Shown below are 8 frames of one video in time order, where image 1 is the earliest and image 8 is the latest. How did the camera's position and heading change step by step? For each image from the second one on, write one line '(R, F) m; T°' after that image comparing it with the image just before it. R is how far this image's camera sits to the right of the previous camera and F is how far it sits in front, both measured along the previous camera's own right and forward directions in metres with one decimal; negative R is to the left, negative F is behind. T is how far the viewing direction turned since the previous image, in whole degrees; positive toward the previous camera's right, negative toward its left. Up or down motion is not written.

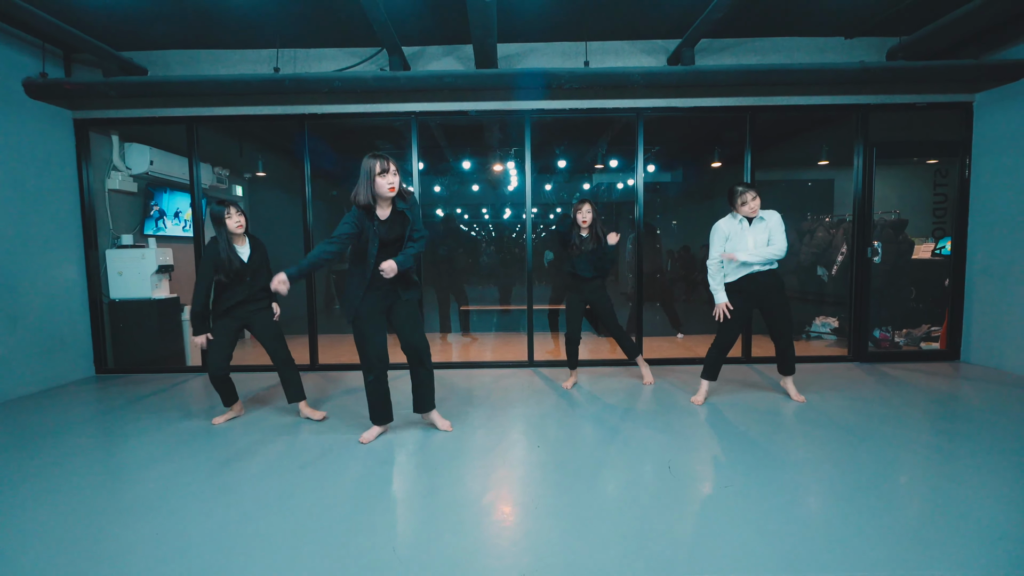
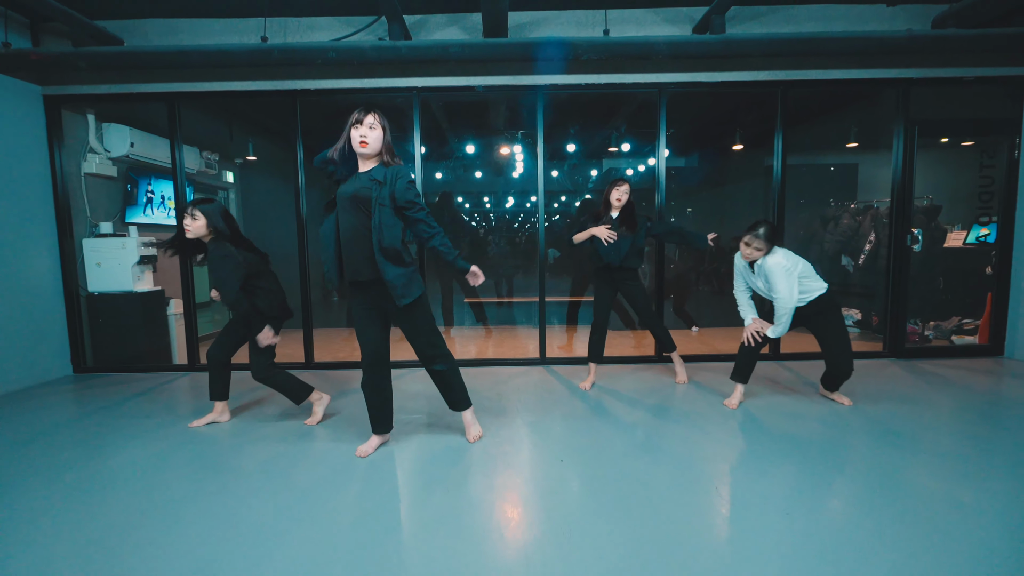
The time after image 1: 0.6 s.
(-0.1, +0.3) m; 0°
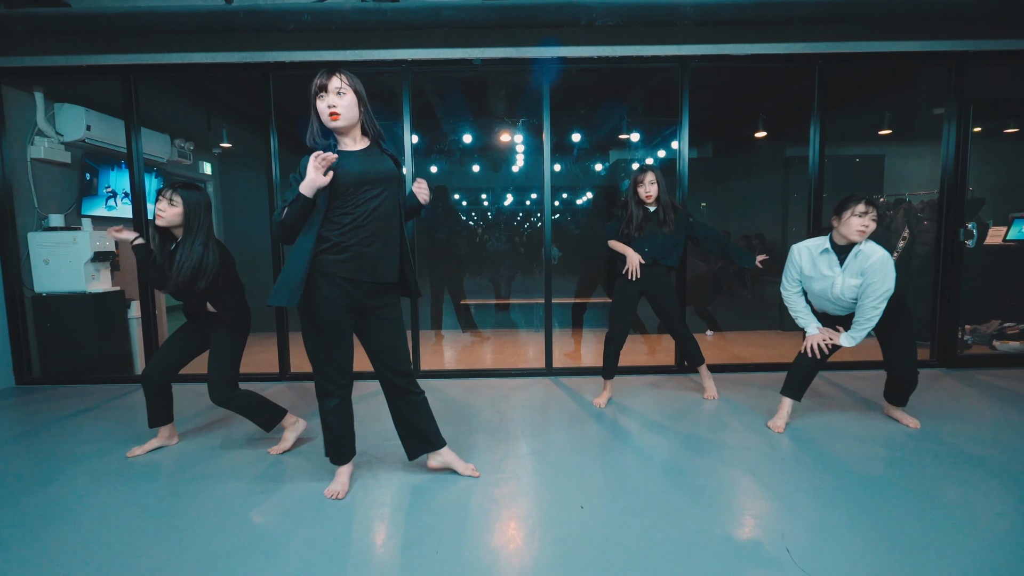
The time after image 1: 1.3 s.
(0.0, +0.4) m; 0°
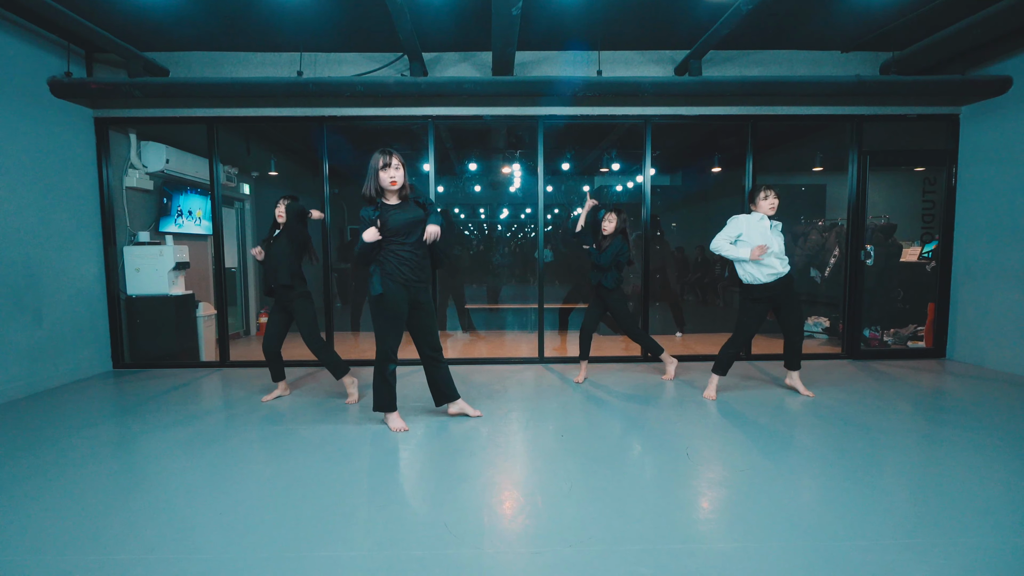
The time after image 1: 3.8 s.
(-0.1, -0.8) m; +1°
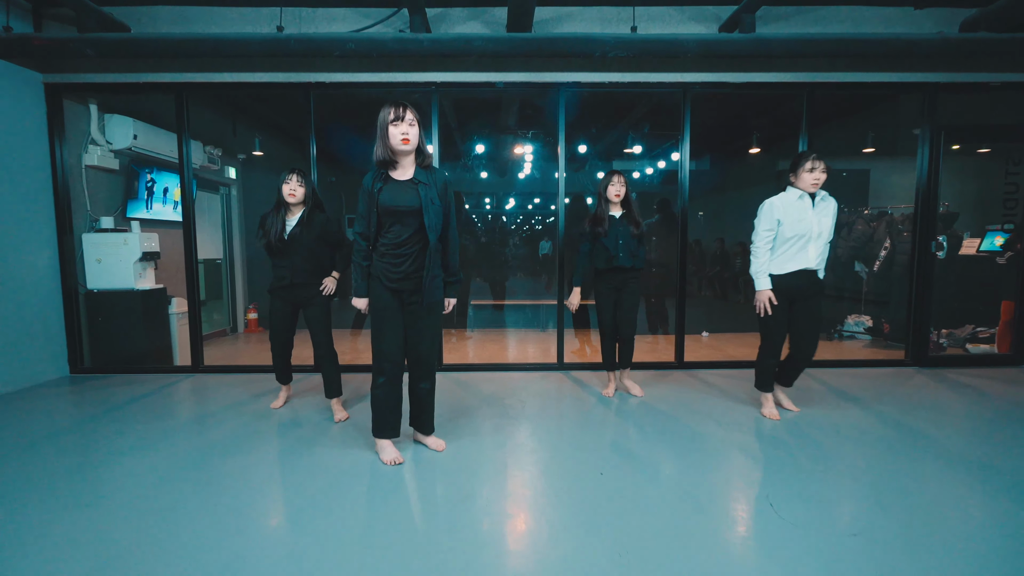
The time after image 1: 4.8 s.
(-0.1, +0.5) m; 0°
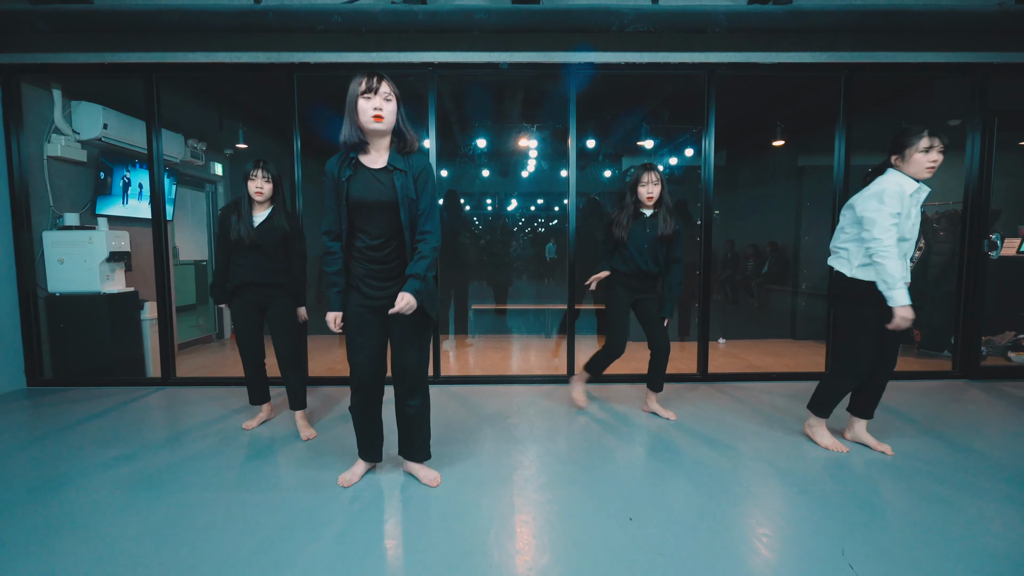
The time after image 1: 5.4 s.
(0.0, +0.3) m; 0°
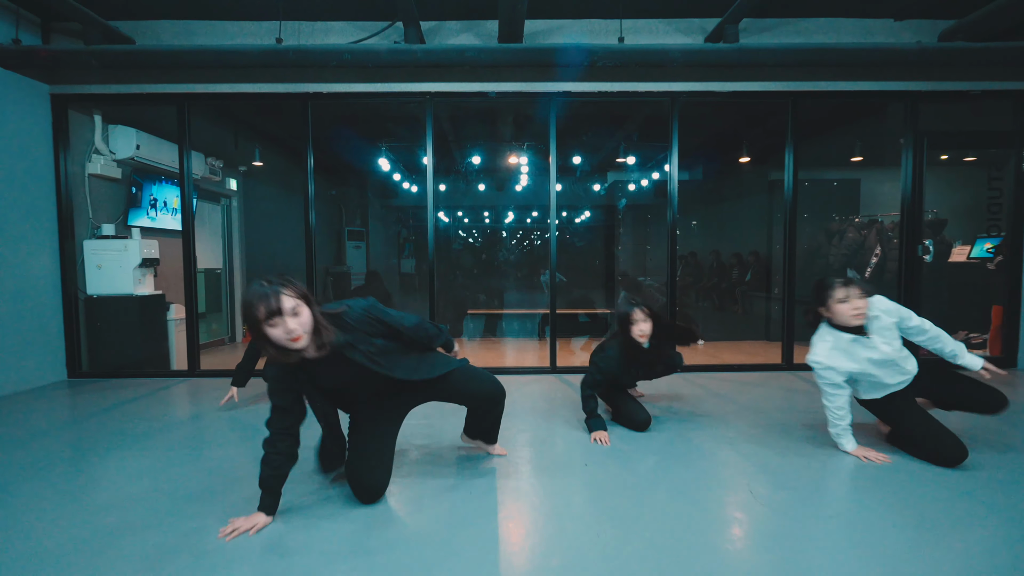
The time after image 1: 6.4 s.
(+0.1, -0.4) m; 0°
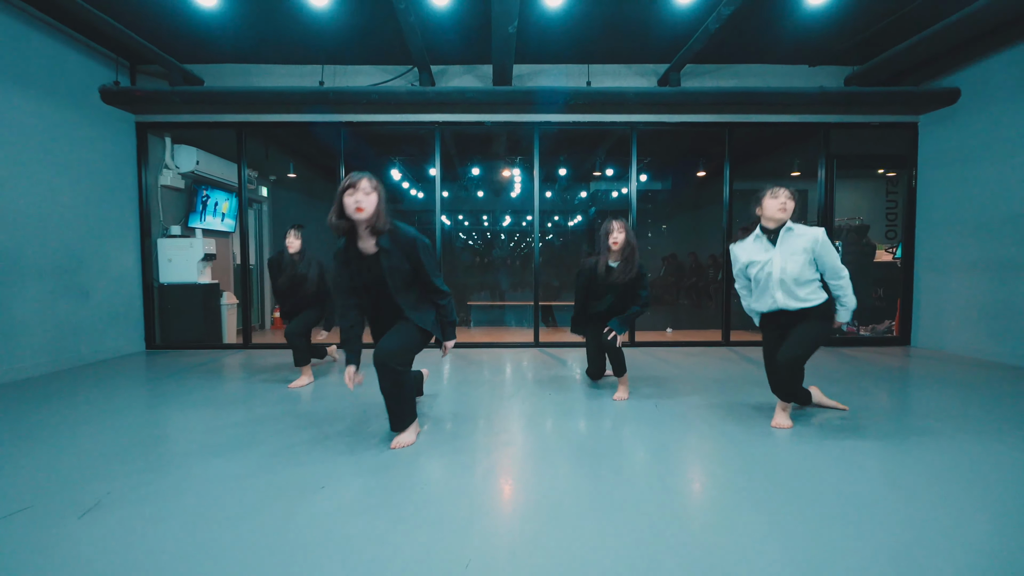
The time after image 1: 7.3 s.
(+0.1, -0.8) m; 0°
